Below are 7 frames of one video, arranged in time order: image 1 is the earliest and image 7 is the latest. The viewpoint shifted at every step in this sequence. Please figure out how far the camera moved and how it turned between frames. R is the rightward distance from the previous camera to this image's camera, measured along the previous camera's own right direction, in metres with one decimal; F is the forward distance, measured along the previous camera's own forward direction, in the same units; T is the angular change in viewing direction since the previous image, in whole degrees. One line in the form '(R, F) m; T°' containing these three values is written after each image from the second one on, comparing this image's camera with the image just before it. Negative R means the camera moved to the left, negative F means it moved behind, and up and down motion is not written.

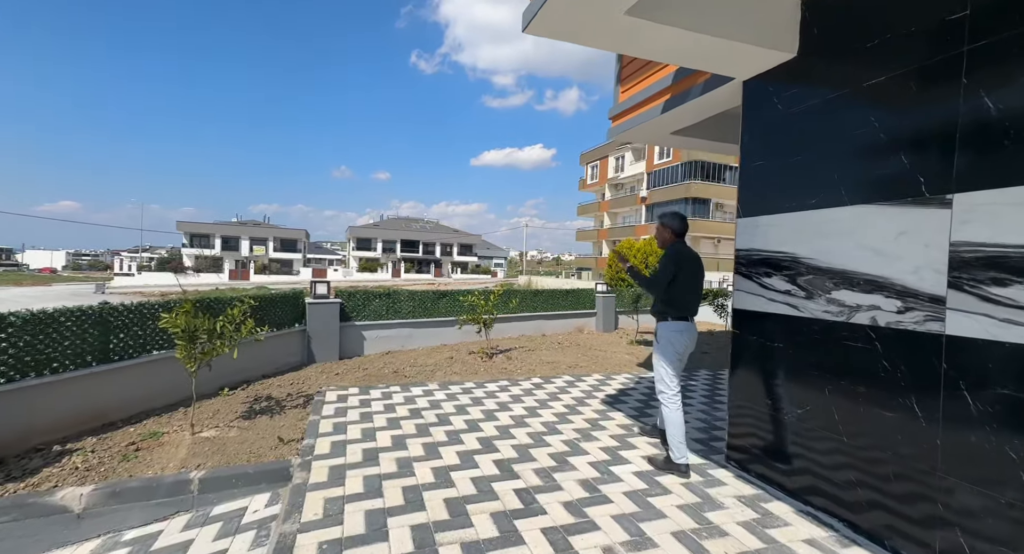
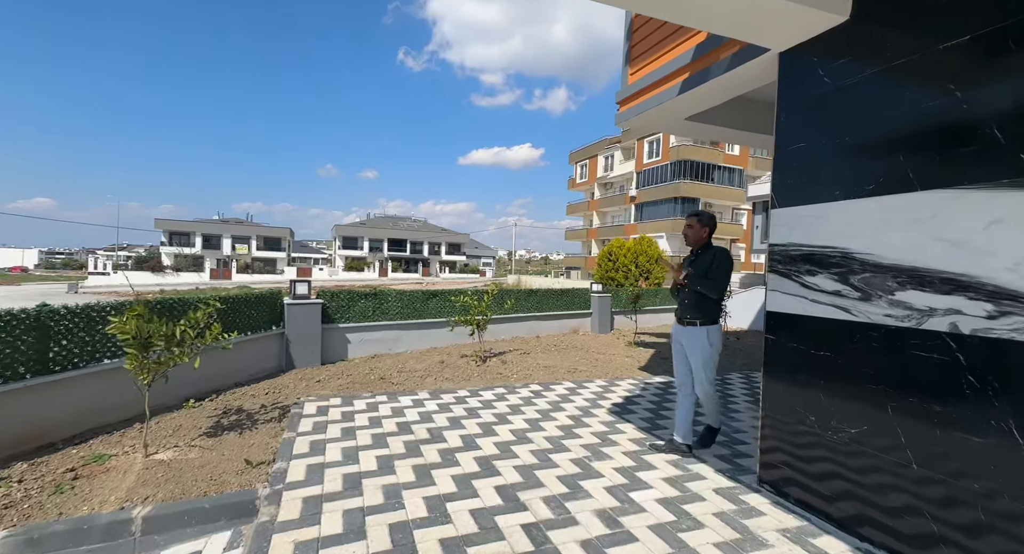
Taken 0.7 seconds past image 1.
(-0.1, +0.4) m; +1°
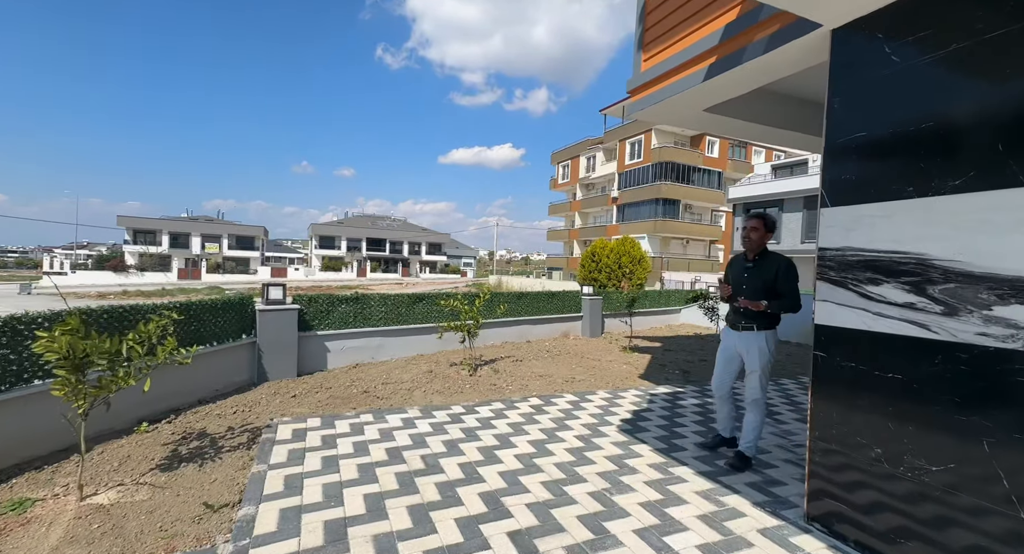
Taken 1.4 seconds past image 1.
(-0.2, +0.4) m; +3°
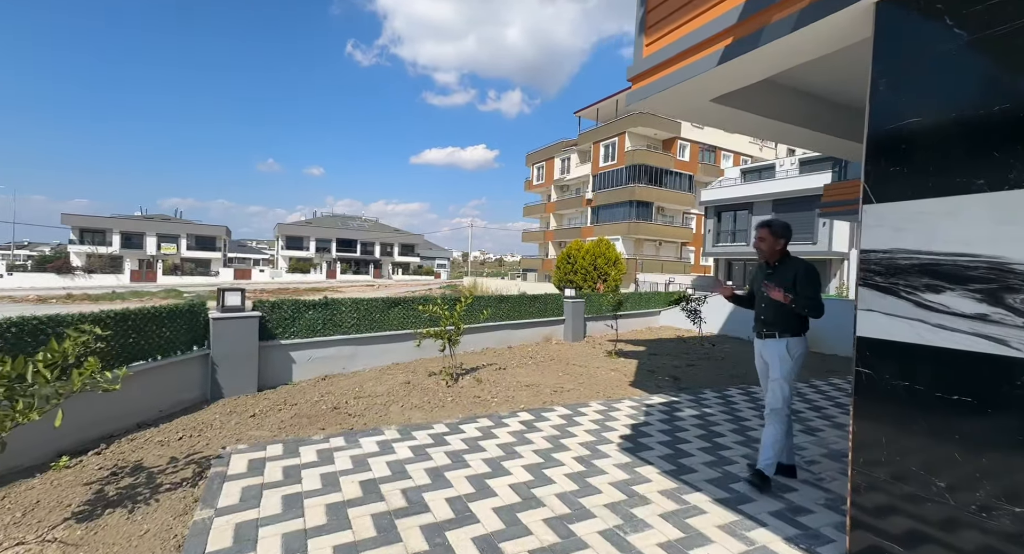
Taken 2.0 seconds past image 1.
(-0.1, +0.4) m; +3°
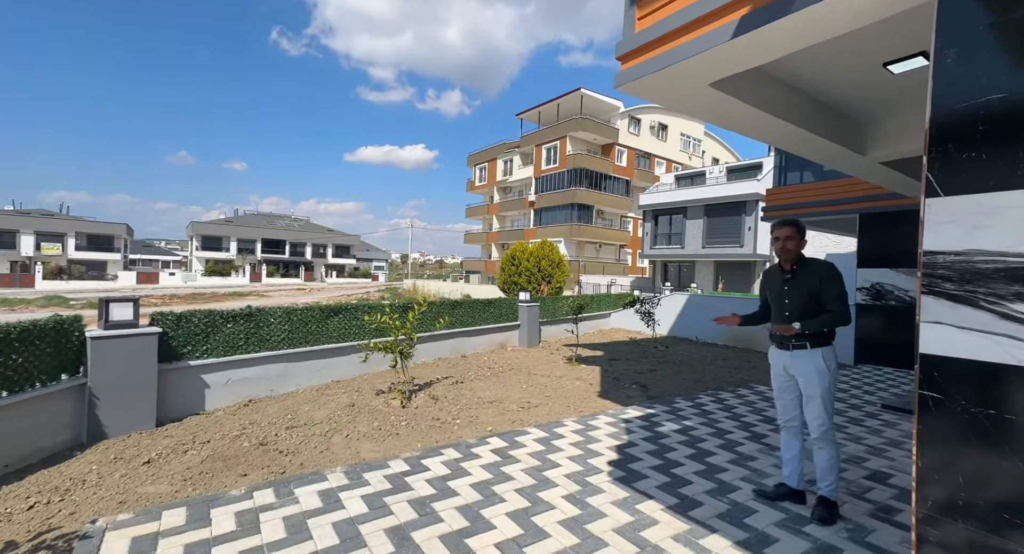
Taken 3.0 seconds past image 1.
(-0.2, +0.6) m; +7°
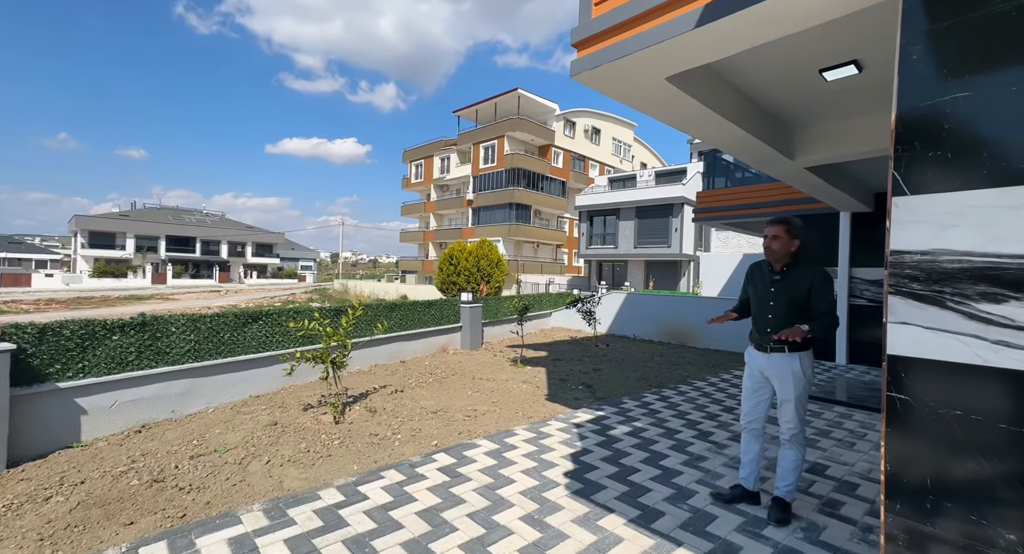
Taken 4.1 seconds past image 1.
(-0.1, +0.3) m; +8°
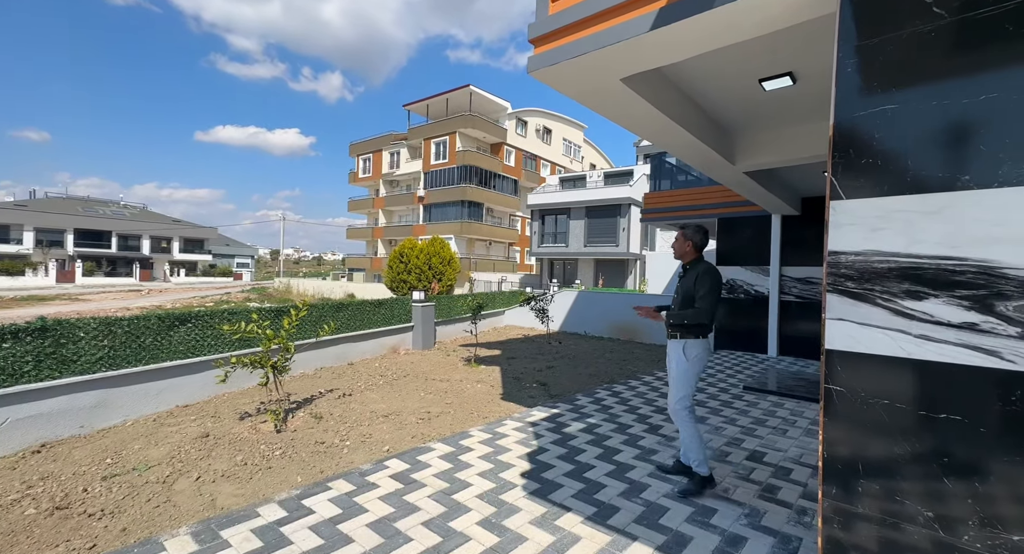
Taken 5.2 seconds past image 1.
(0.0, +0.1) m; +6°
